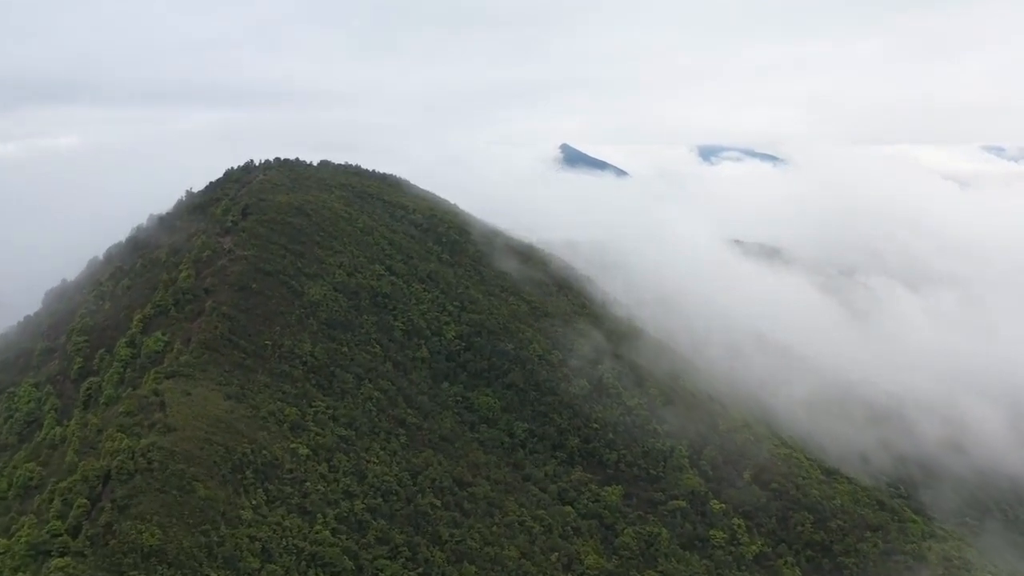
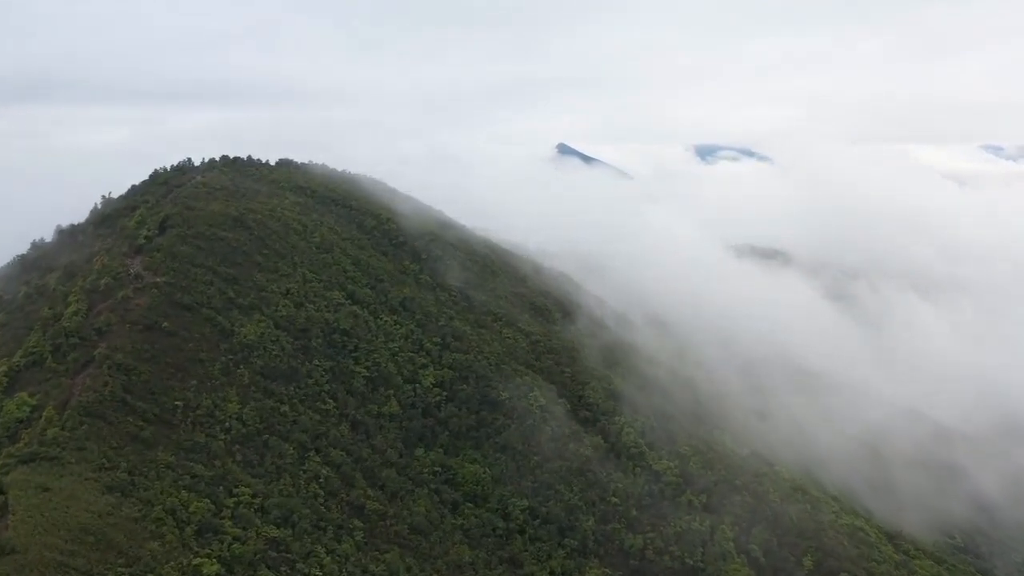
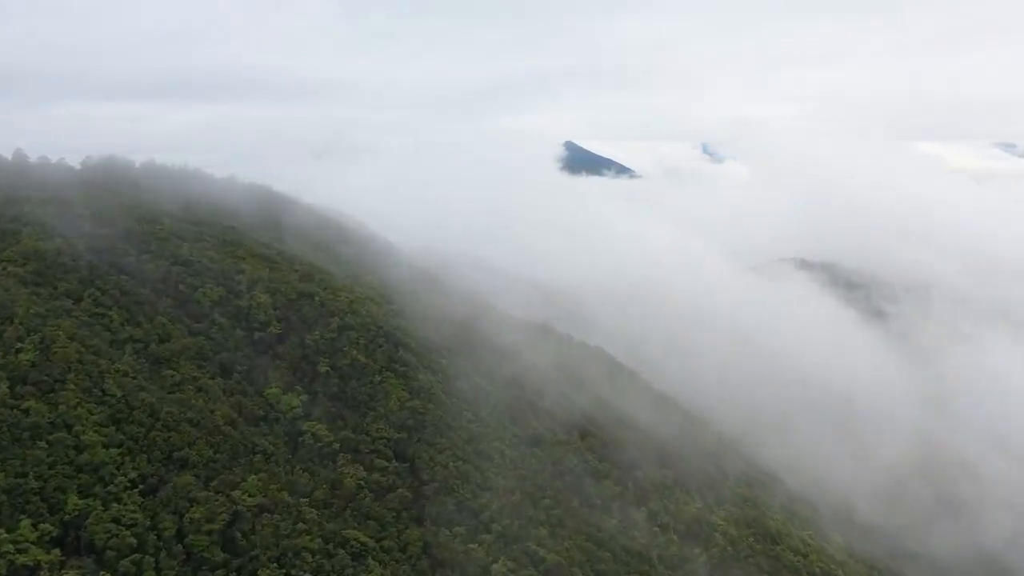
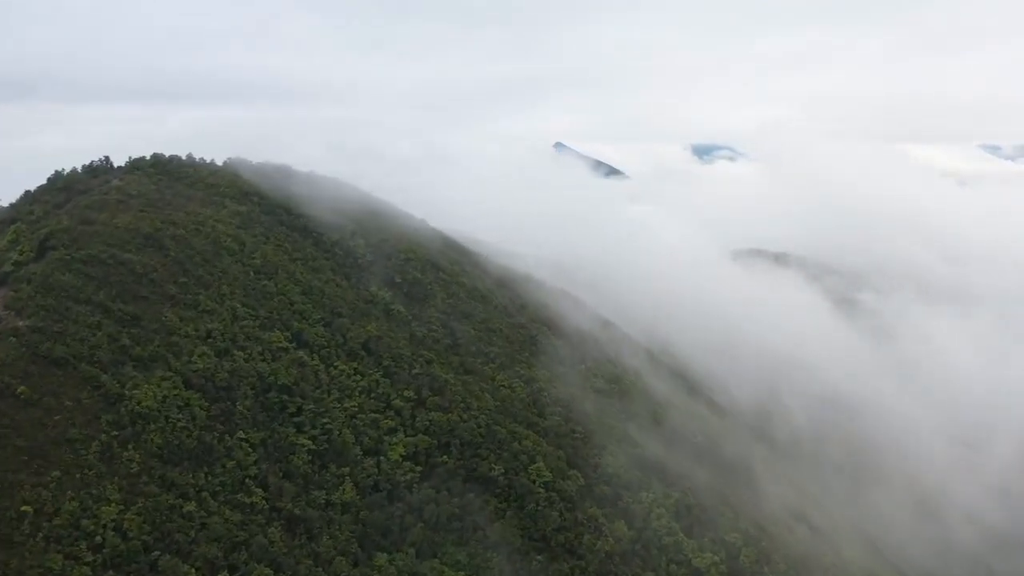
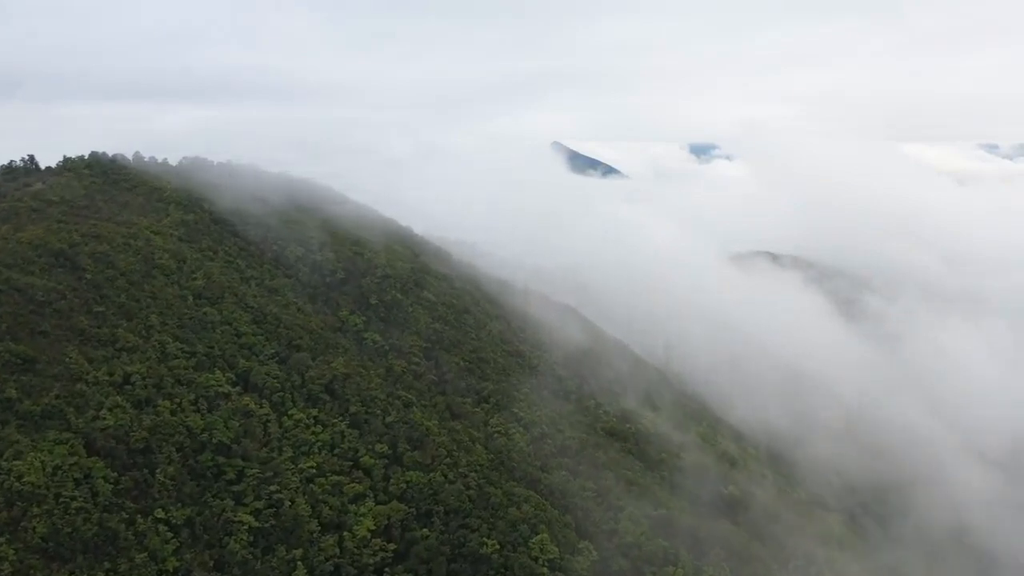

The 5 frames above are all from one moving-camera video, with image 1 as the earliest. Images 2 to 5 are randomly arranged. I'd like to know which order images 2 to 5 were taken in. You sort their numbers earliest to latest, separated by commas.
2, 4, 5, 3
